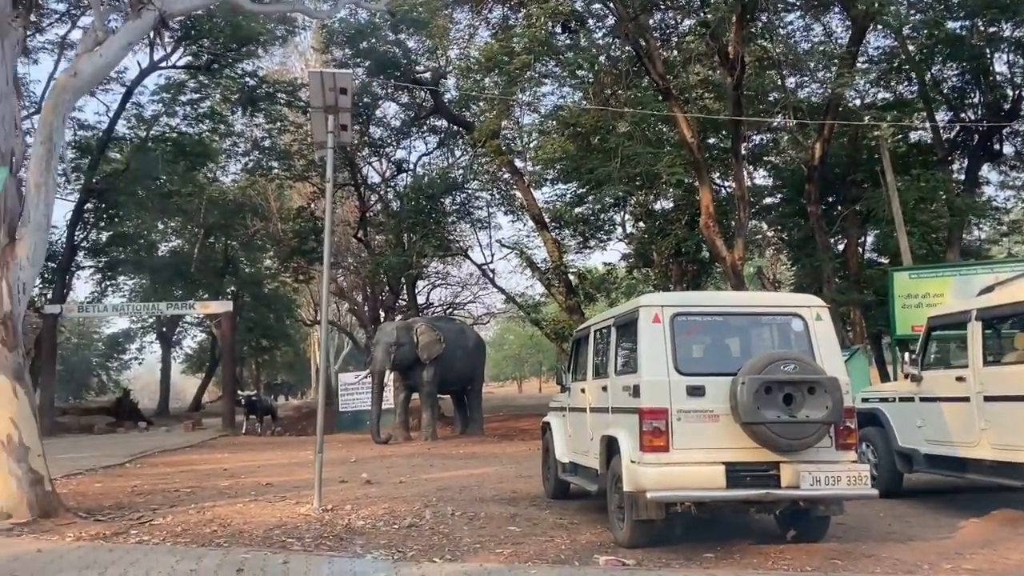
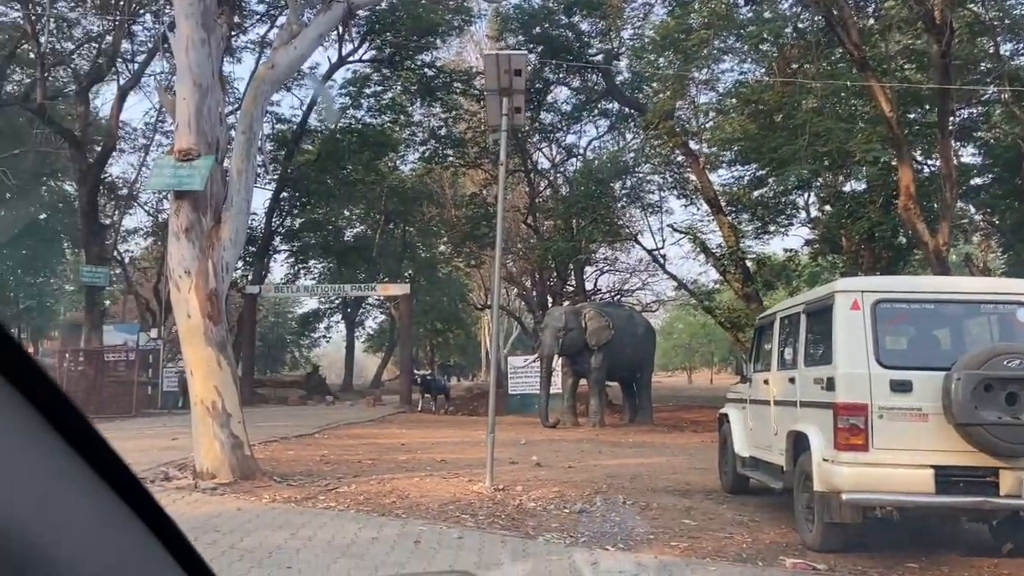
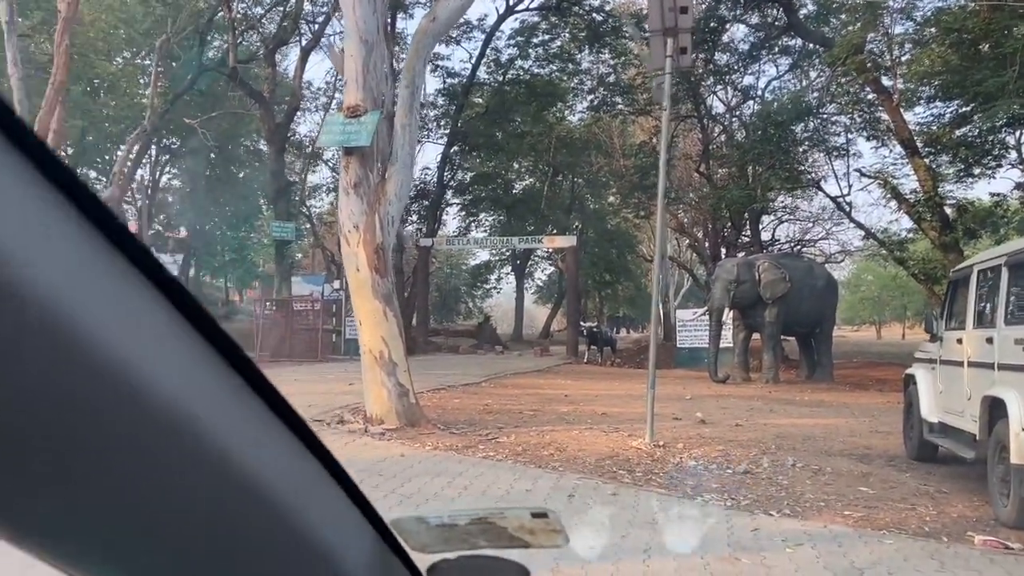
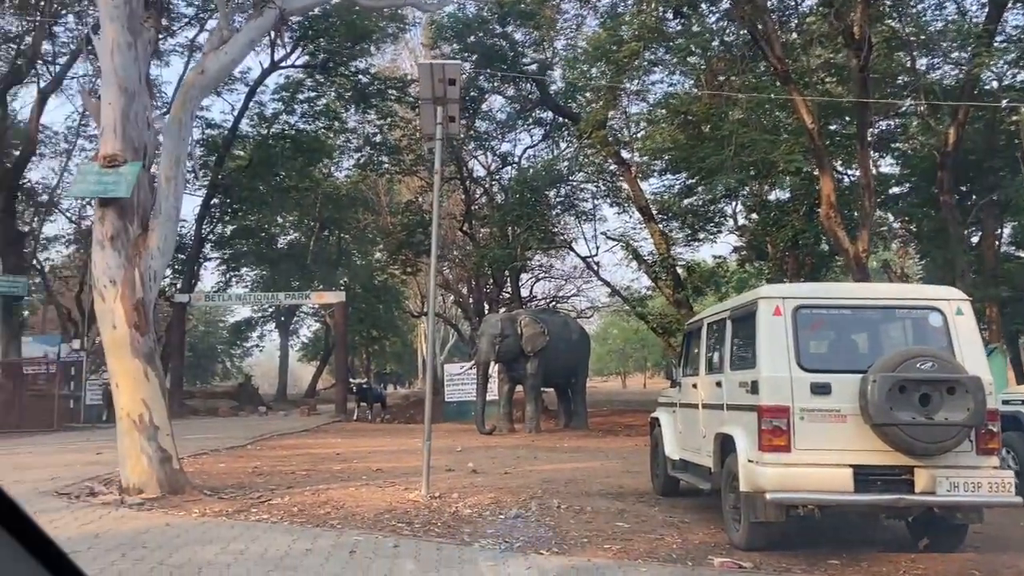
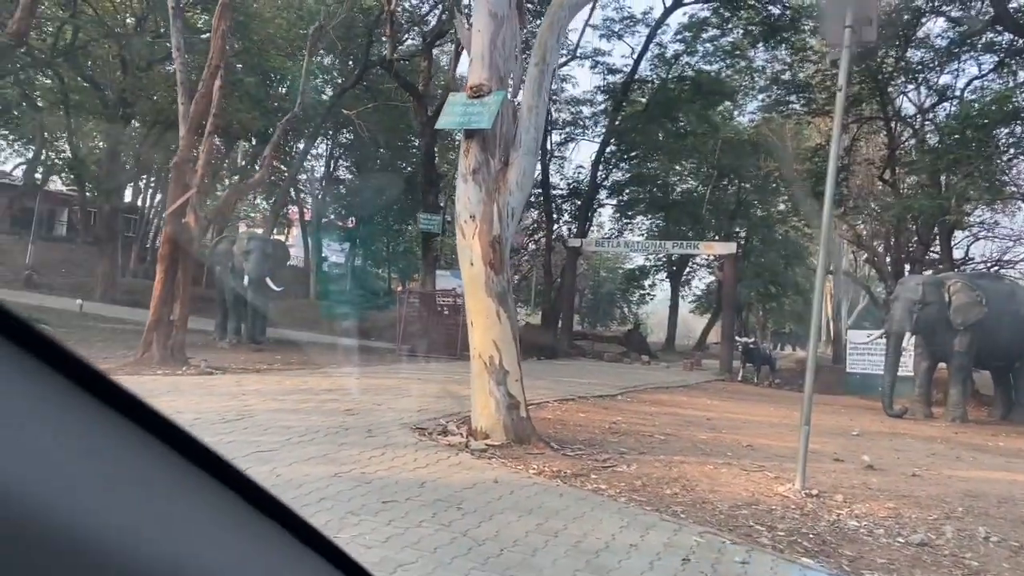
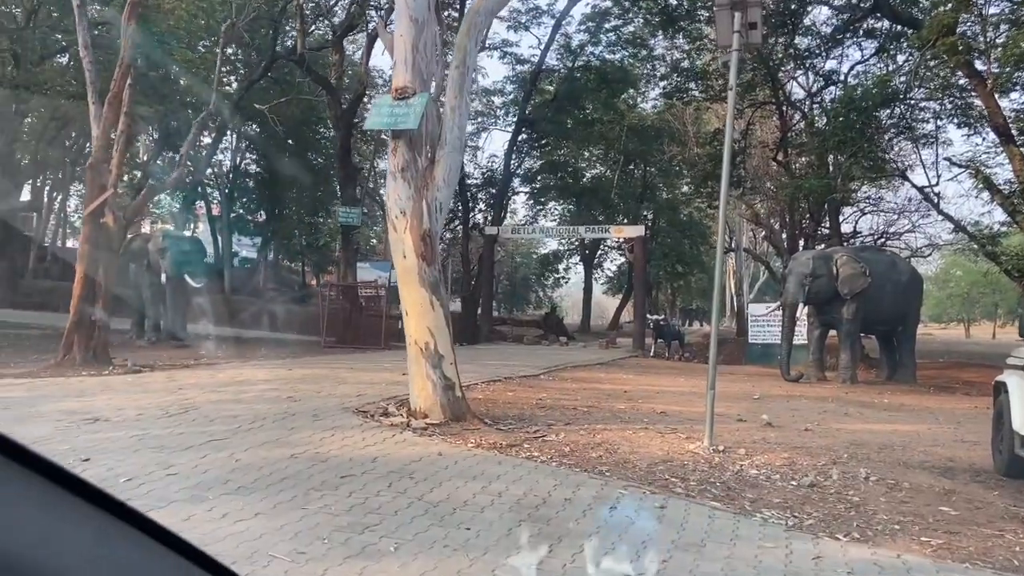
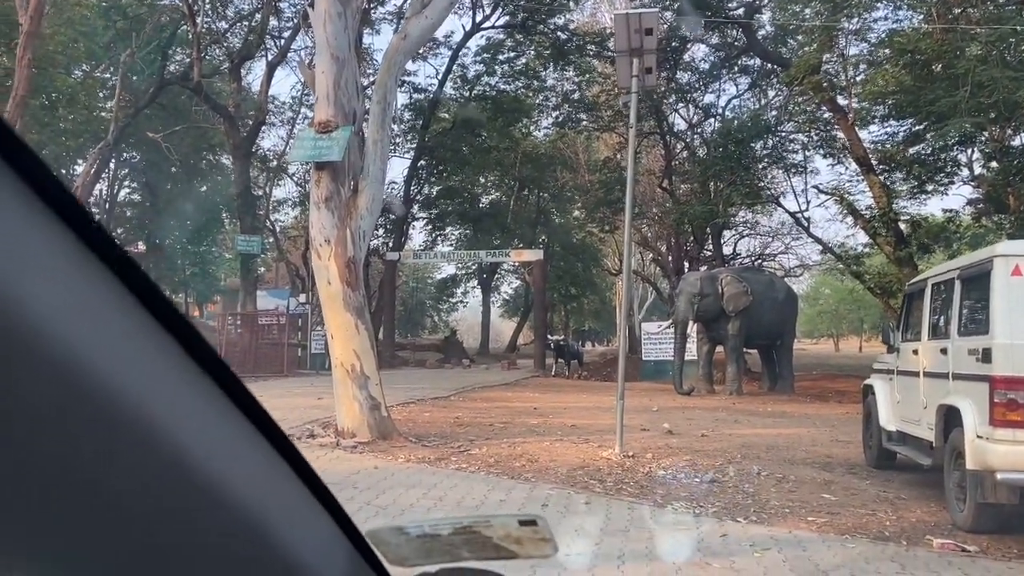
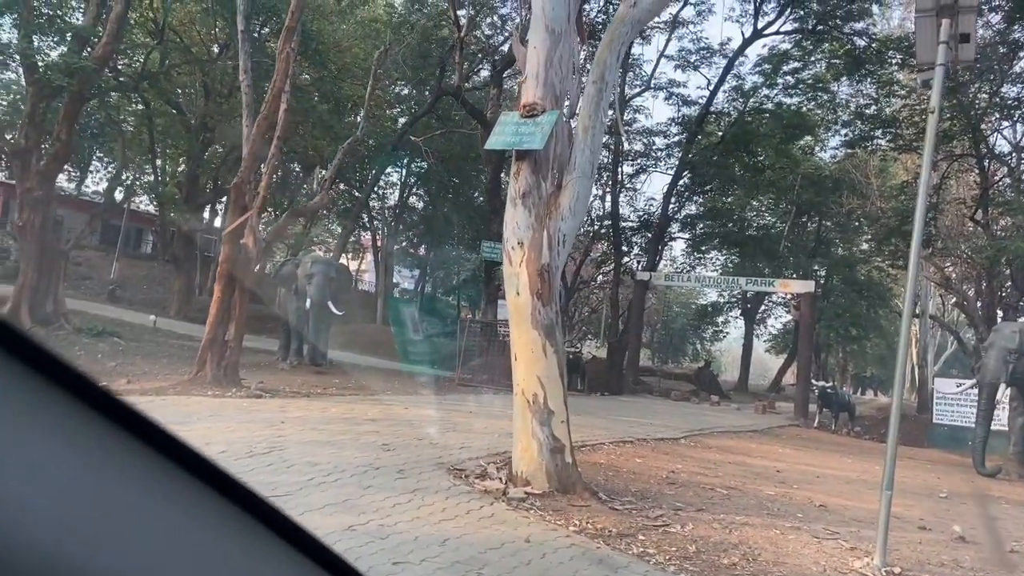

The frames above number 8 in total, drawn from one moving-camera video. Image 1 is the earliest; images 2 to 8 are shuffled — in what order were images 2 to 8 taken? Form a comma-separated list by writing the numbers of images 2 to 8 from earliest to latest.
4, 2, 7, 3, 6, 5, 8
